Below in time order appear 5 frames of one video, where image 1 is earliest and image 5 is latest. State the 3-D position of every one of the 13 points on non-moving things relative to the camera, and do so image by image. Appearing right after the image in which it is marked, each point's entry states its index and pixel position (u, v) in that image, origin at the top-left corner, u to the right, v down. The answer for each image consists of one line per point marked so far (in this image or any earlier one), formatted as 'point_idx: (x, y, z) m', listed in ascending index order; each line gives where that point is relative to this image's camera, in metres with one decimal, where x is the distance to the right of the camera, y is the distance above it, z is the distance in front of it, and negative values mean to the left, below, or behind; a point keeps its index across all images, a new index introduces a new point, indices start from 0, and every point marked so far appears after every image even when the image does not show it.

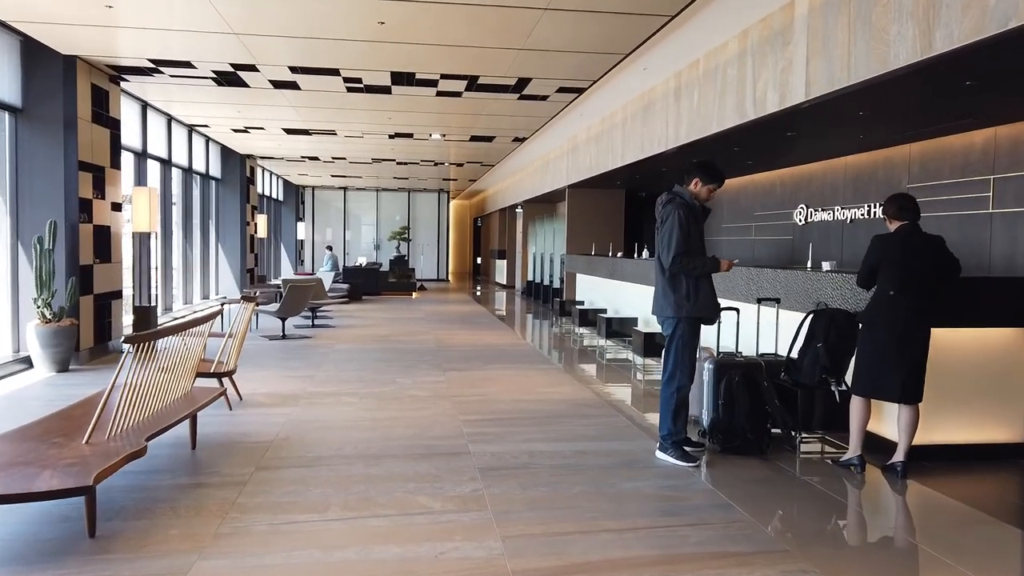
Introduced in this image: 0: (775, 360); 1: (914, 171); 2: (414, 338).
0: (+1.7, -0.5, +4.9) m
1: (+4.0, +1.2, +7.5) m
2: (-1.3, -0.6, +9.8) m
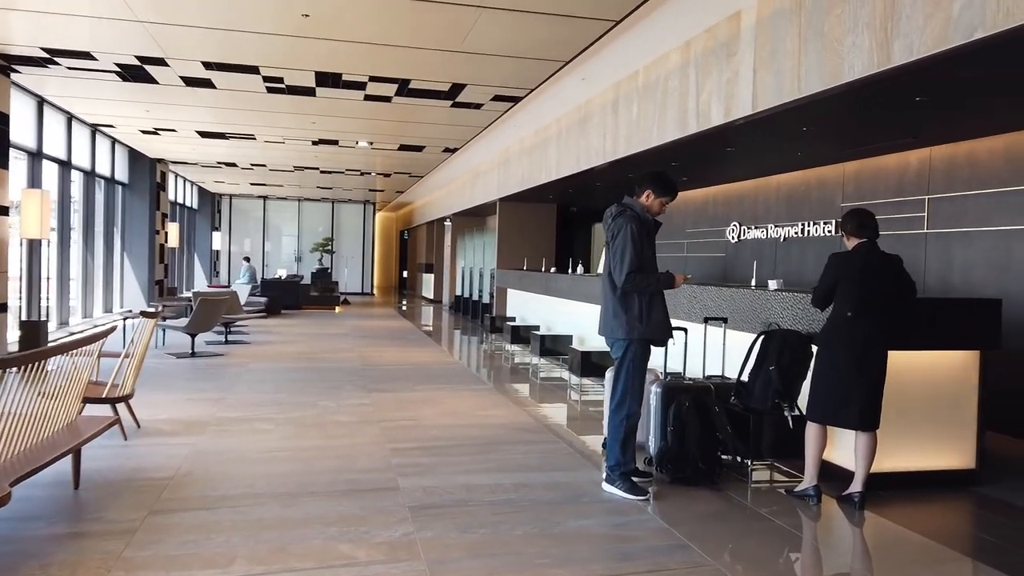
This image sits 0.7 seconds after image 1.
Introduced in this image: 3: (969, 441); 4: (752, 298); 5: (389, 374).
0: (+1.3, -0.6, +4.7) m
1: (+3.3, +1.0, +7.5) m
2: (-2.1, -0.8, +9.3) m
3: (+2.6, -0.9, +4.4) m
4: (+1.5, -0.1, +4.8) m
5: (-1.3, -0.9, +7.9) m
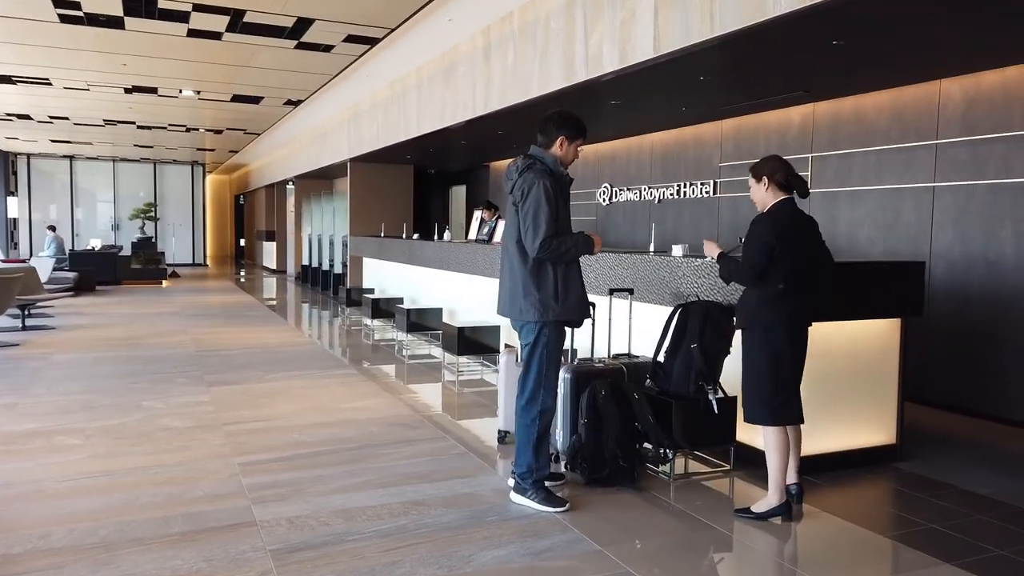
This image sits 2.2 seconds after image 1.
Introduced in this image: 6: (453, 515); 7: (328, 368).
0: (+0.7, -0.4, +4.1) m
1: (+2.0, +1.3, +7.3) m
2: (-3.6, -0.5, +7.9) m
3: (+2.0, -0.7, +4.1) m
4: (+0.8, +0.1, +4.3) m
5: (-2.5, -0.7, +6.8) m
6: (-0.3, -1.0, +3.3) m
7: (-1.6, -0.7, +6.6) m
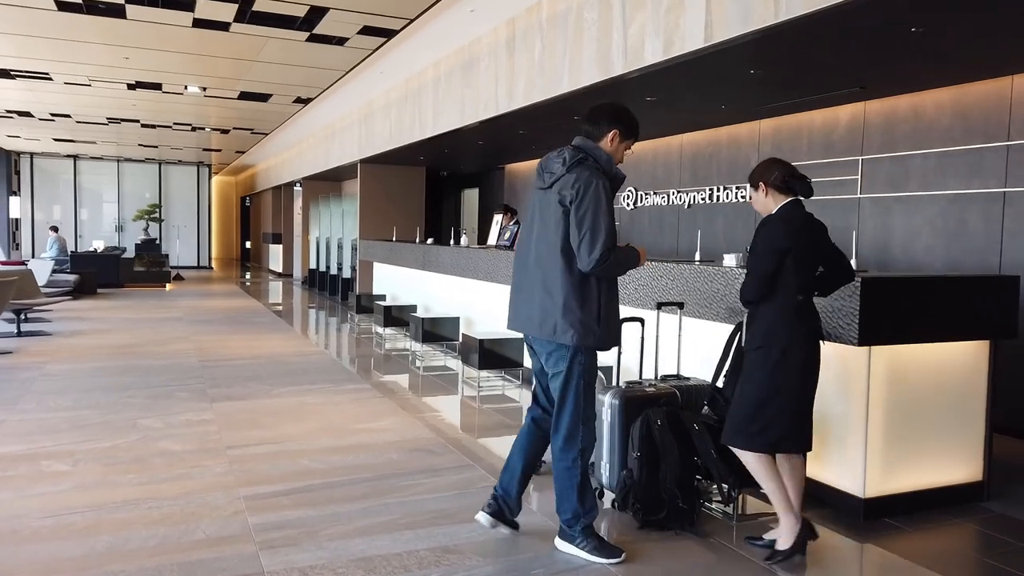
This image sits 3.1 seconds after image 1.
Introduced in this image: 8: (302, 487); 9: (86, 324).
0: (+0.9, -0.5, +3.7) m
1: (+2.3, +1.2, +6.8) m
2: (-3.4, -0.6, +7.5) m
3: (+2.2, -0.8, +3.6) m
4: (+1.0, +0.1, +3.8) m
5: (-2.3, -0.7, +6.4) m
6: (-0.1, -1.0, +2.8) m
7: (-1.4, -0.8, +6.2) m
8: (-1.0, -0.9, +3.6) m
9: (-5.2, -0.4, +9.2) m
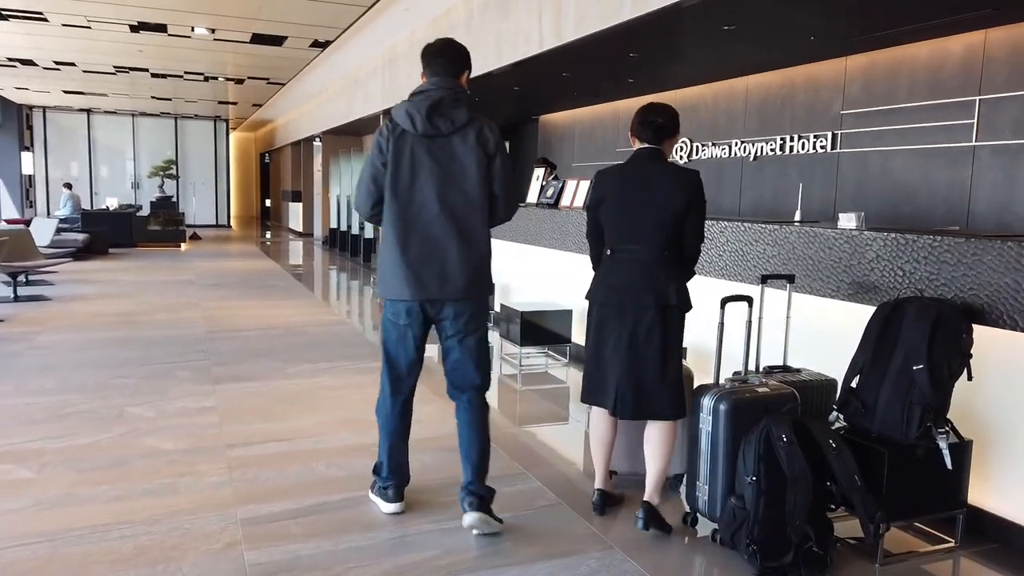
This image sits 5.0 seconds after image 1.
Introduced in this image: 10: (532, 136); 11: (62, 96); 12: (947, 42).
0: (+1.1, -0.4, +2.9) m
1: (+2.6, +1.5, +5.9) m
2: (-3.1, -0.3, +6.8) m
3: (+2.5, -0.7, +2.8) m
4: (+1.3, +0.2, +3.0) m
5: (-2.0, -0.4, +5.7) m
6: (+0.2, -1.0, +2.1) m
7: (-1.1, -0.5, +5.4) m
8: (-0.7, -0.8, +2.9) m
9: (-4.7, 0.0, +8.6) m
10: (+0.3, +2.2, +11.1) m
11: (-10.2, +4.3, +17.2) m
12: (+2.9, +1.7, +5.1) m
